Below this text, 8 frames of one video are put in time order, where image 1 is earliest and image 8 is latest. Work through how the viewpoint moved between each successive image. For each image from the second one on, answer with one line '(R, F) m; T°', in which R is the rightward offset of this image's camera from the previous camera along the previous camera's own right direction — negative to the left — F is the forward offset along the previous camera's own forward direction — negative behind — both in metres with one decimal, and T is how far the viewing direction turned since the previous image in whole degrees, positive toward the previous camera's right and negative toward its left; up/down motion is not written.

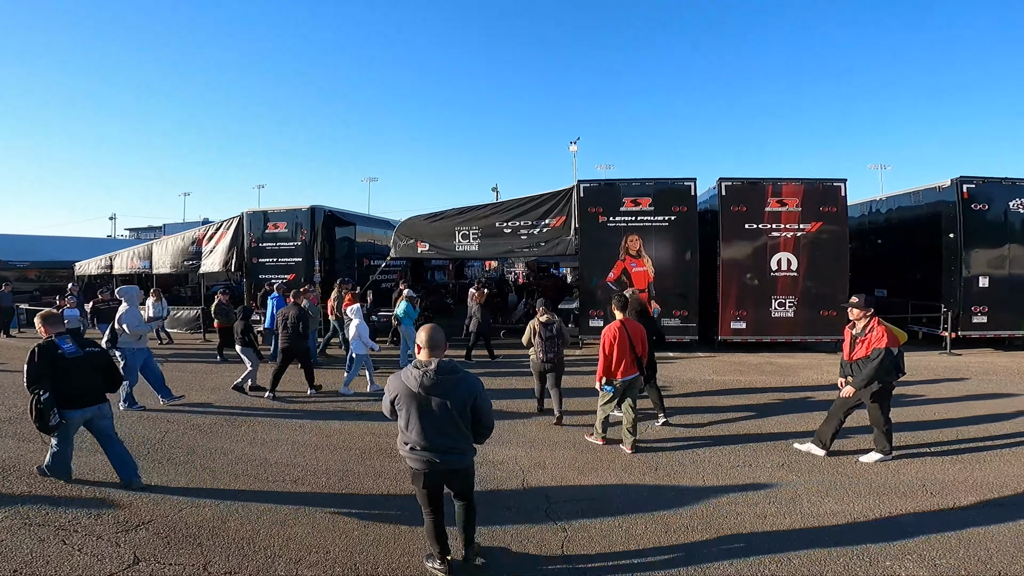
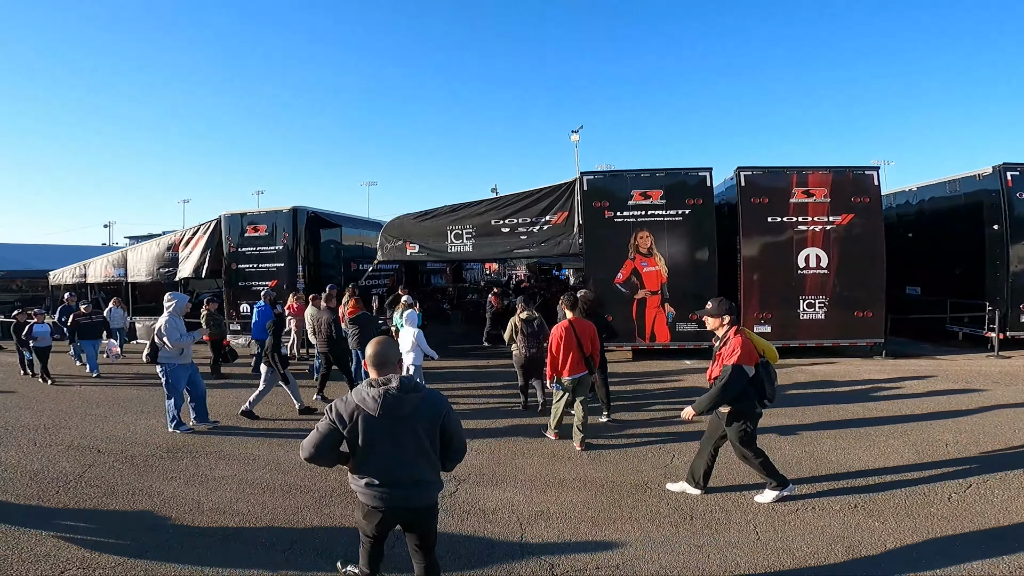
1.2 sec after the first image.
(+0.1, +1.0) m; 0°
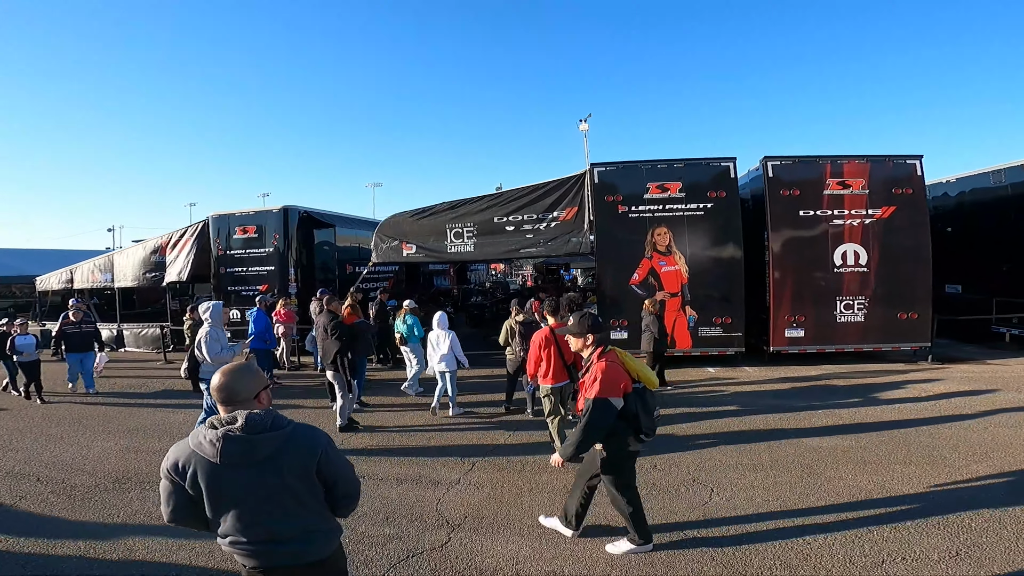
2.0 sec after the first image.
(0.0, +0.8) m; -1°
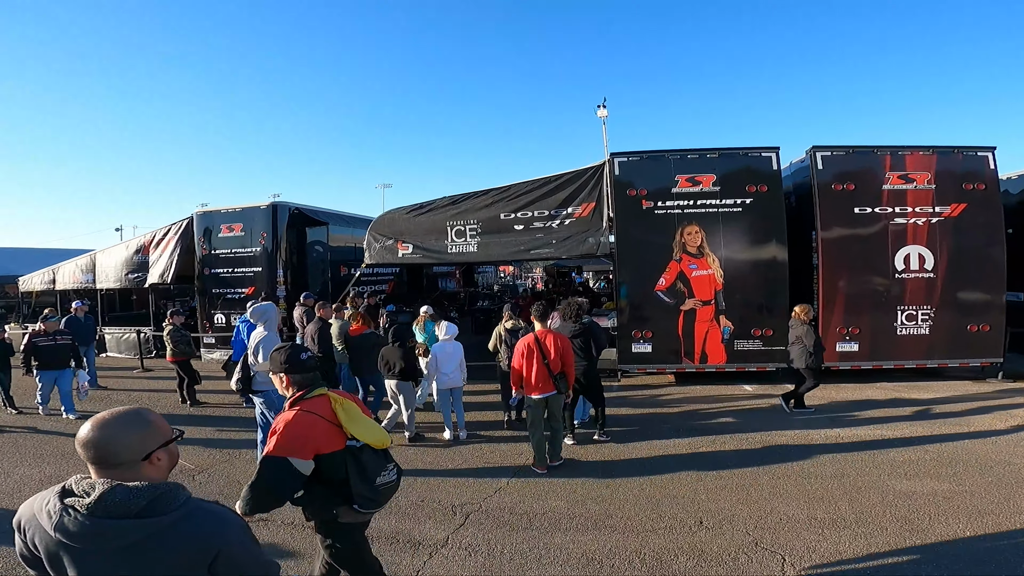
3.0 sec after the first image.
(0.0, +1.0) m; -1°
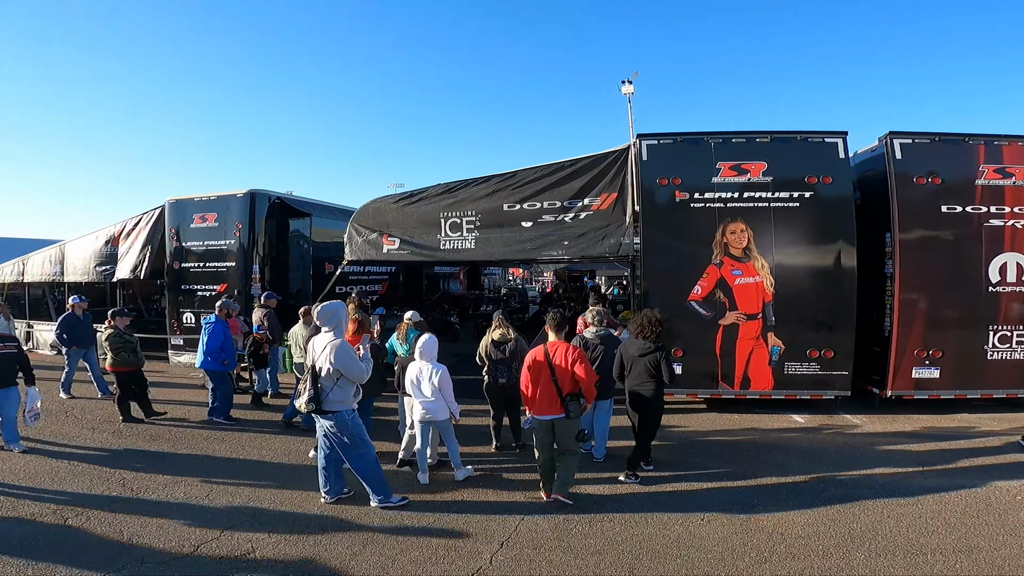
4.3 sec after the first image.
(+0.1, +1.2) m; -1°
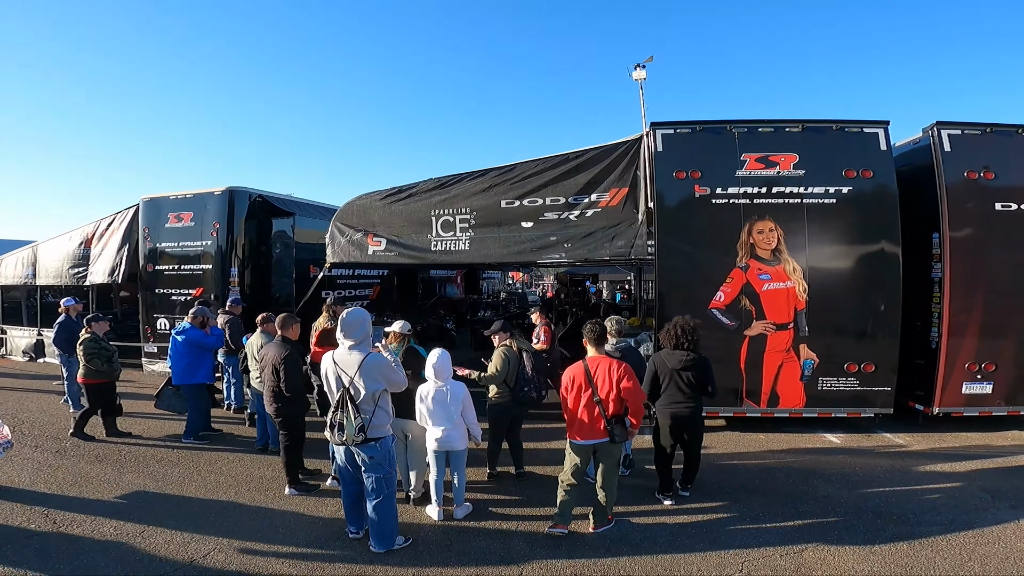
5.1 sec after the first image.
(0.0, +0.7) m; 0°
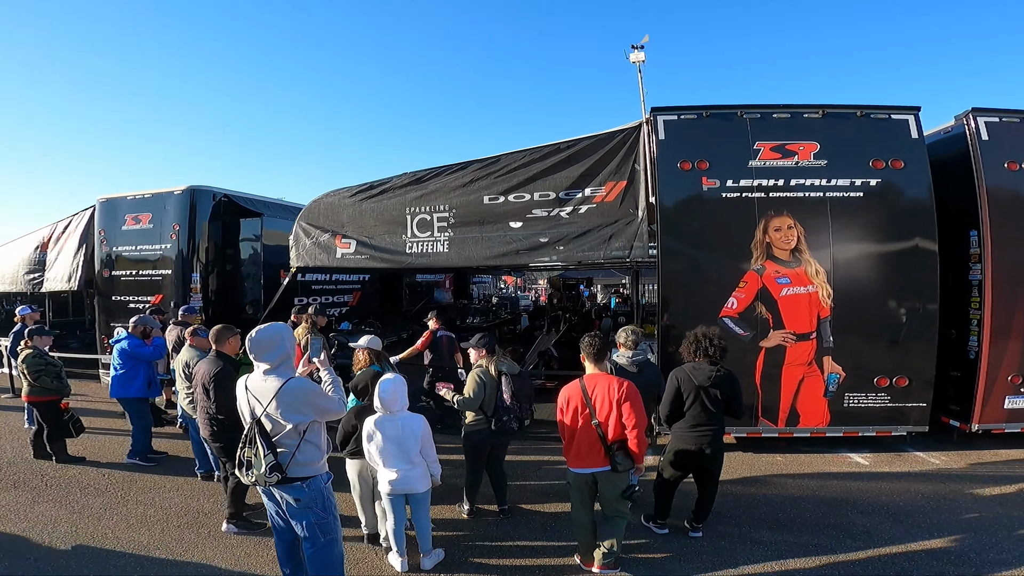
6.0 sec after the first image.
(+0.1, +0.6) m; +1°
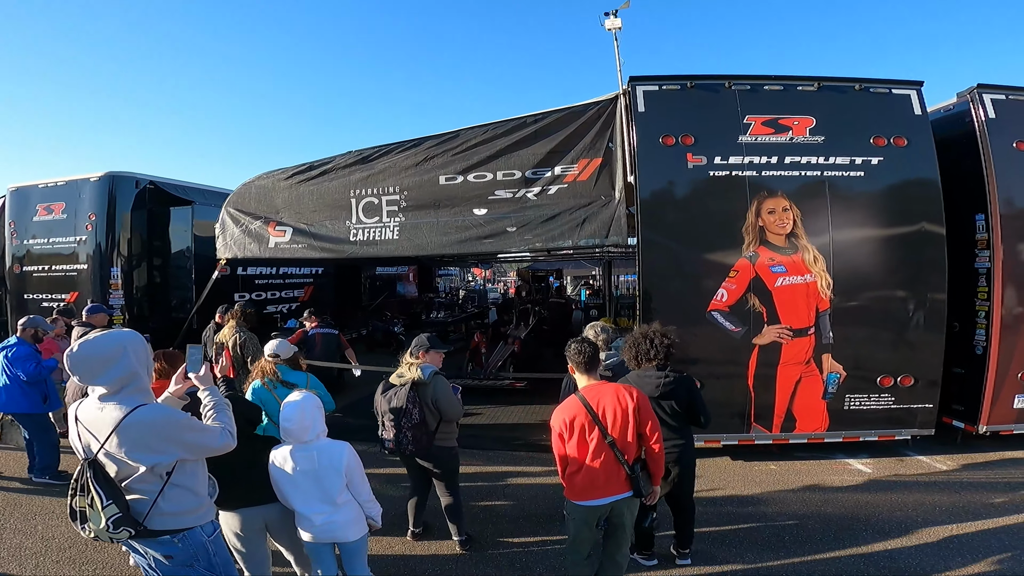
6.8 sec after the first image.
(+0.1, +0.6) m; +3°
